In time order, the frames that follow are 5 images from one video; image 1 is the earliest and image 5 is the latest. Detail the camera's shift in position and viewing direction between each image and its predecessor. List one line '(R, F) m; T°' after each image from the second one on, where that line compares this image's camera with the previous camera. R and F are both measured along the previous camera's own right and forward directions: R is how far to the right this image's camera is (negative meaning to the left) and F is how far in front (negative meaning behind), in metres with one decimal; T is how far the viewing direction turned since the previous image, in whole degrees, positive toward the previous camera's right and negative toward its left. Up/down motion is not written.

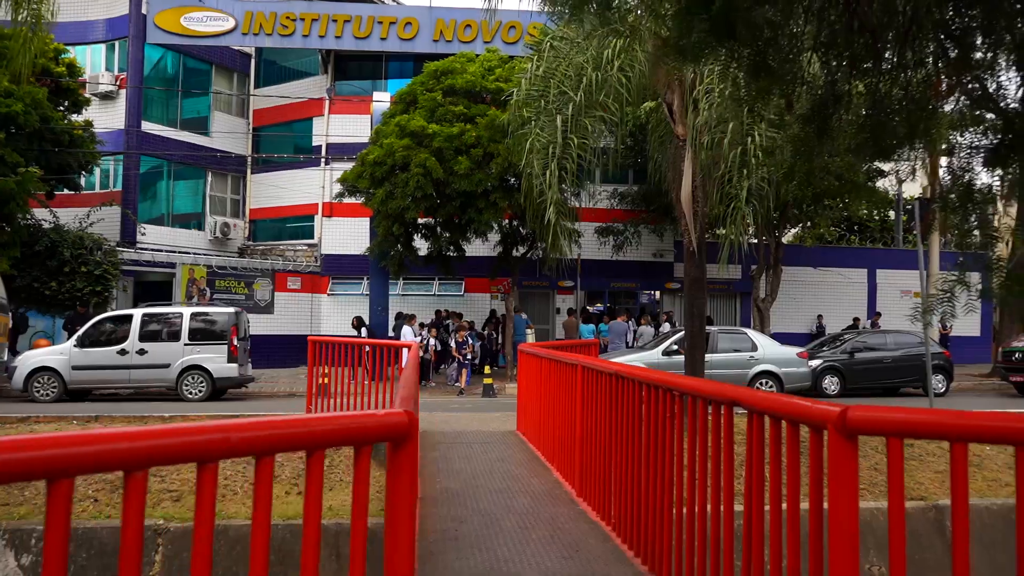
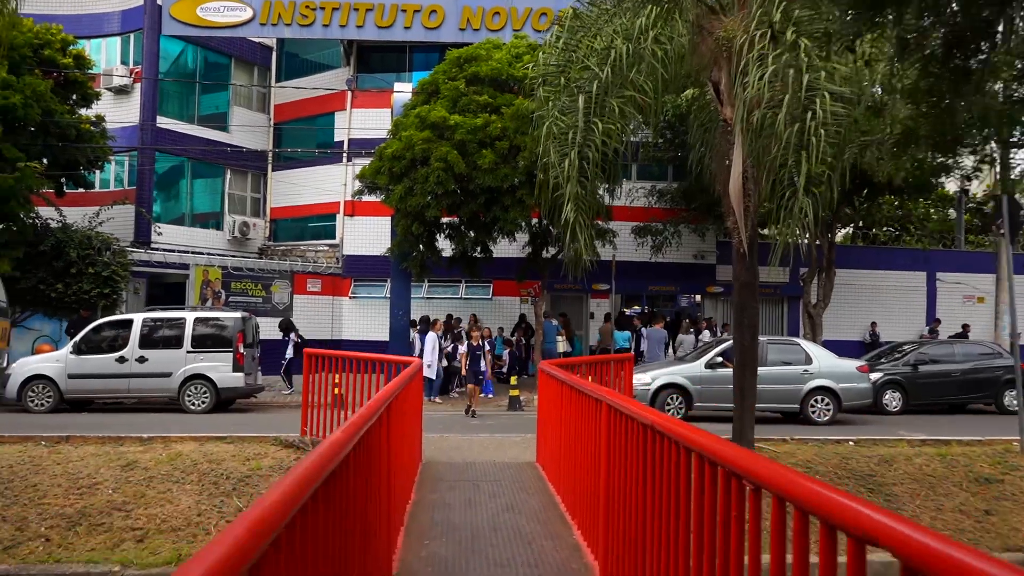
(+0.2, +1.4) m; -3°
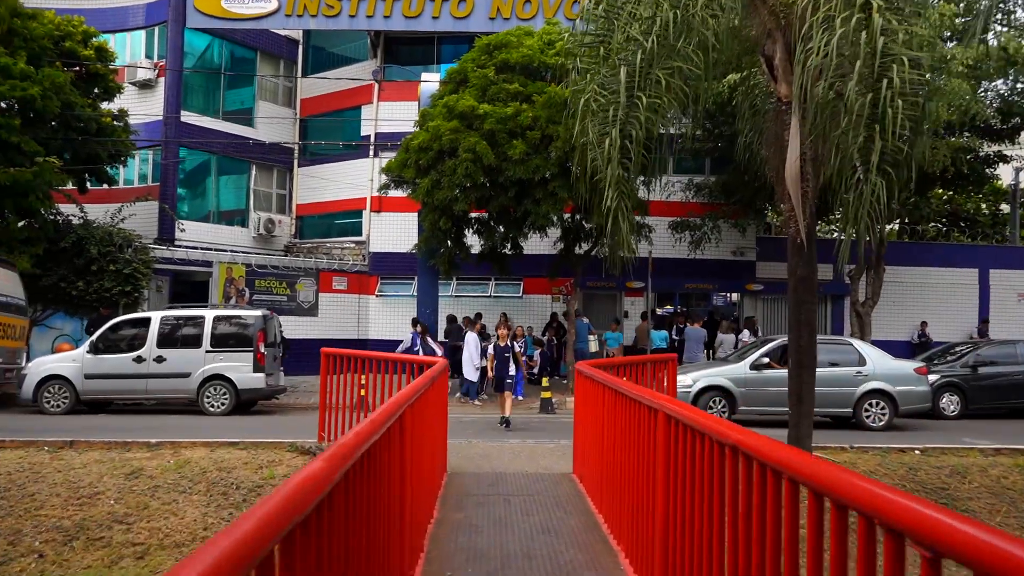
(0.0, +0.7) m; -2°
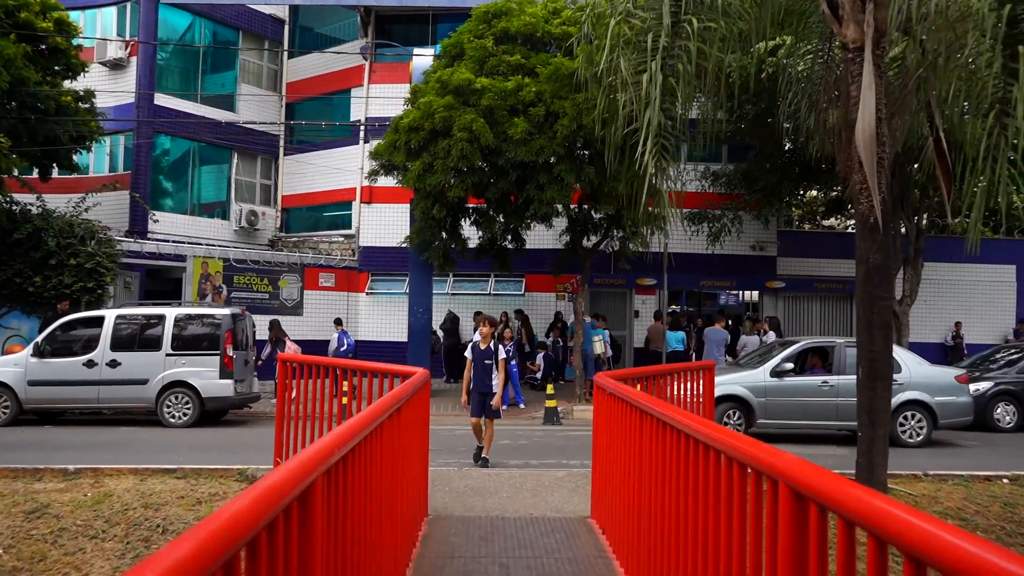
(0.0, +1.7) m; 0°
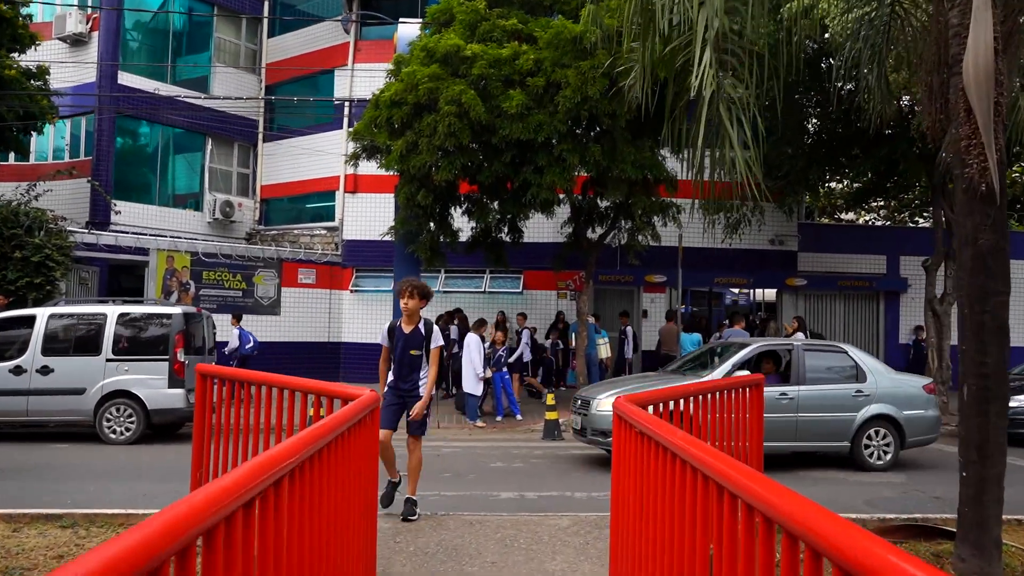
(+0.1, +1.7) m; 0°
